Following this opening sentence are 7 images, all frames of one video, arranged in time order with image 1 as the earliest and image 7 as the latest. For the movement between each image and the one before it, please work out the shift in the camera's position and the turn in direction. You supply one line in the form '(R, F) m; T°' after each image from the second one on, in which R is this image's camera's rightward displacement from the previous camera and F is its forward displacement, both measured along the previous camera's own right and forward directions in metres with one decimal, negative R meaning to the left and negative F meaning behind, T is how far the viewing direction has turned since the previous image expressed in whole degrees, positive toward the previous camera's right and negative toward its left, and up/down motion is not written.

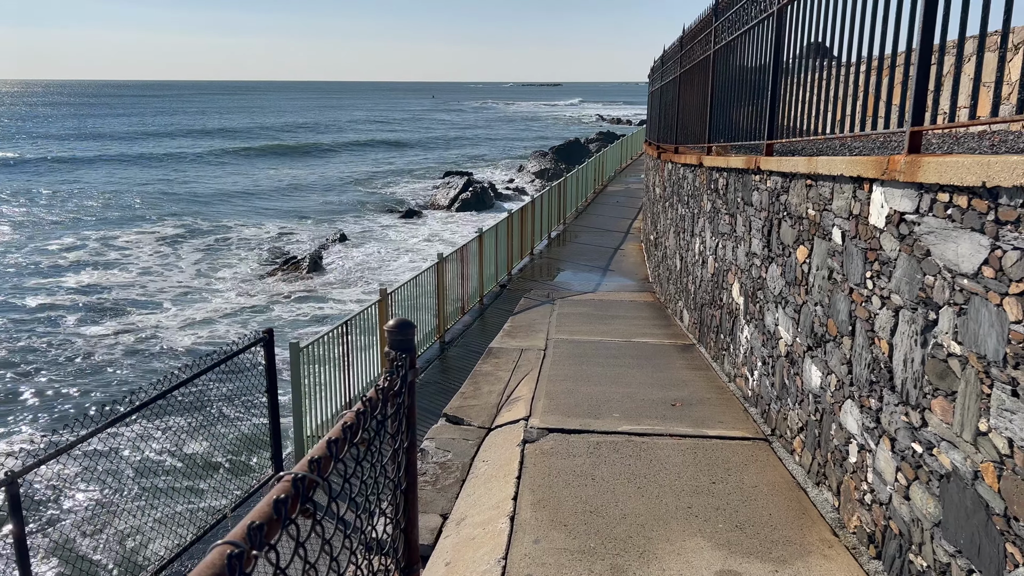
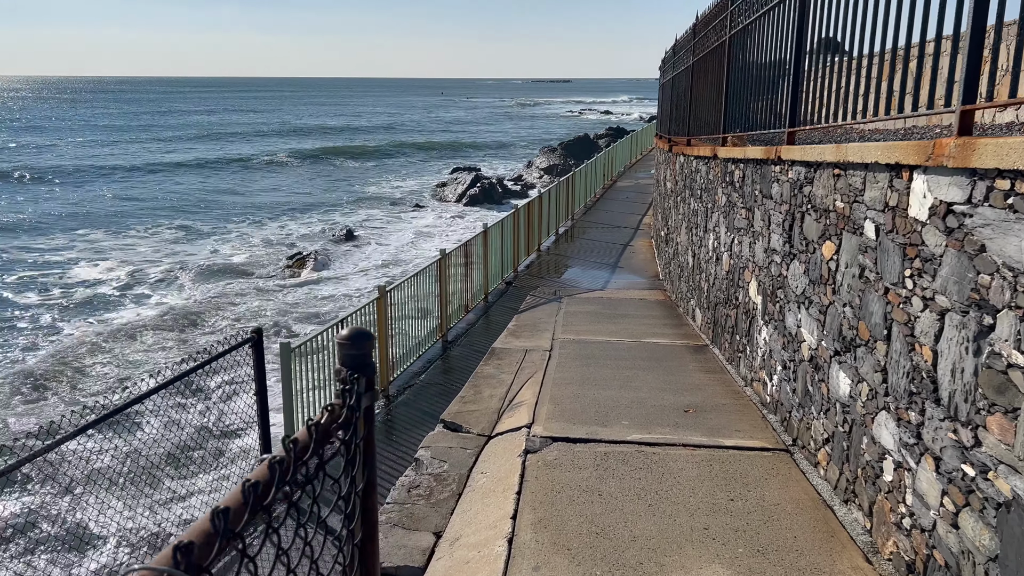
(0.0, +0.3) m; -1°
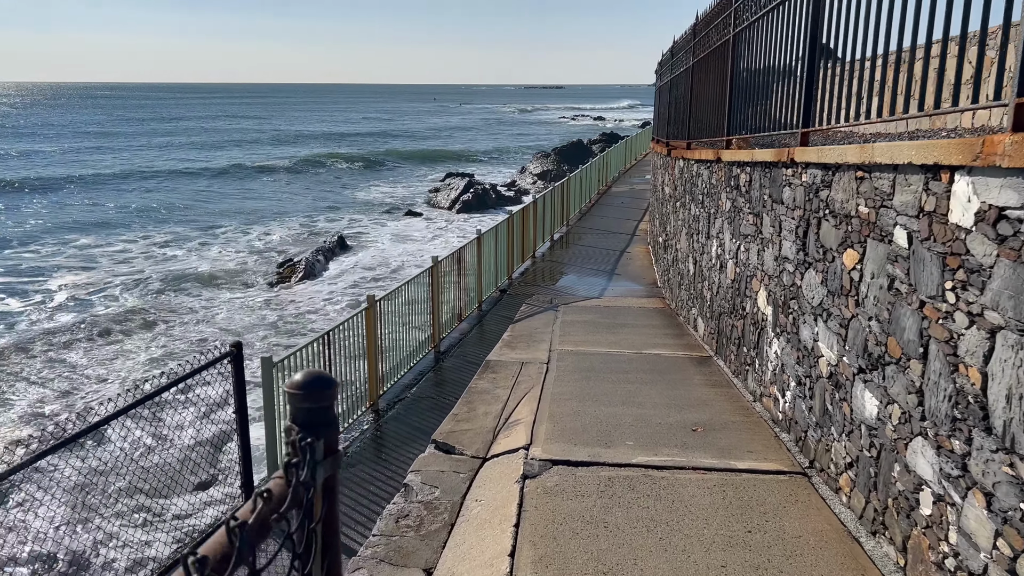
(0.0, +0.3) m; 0°
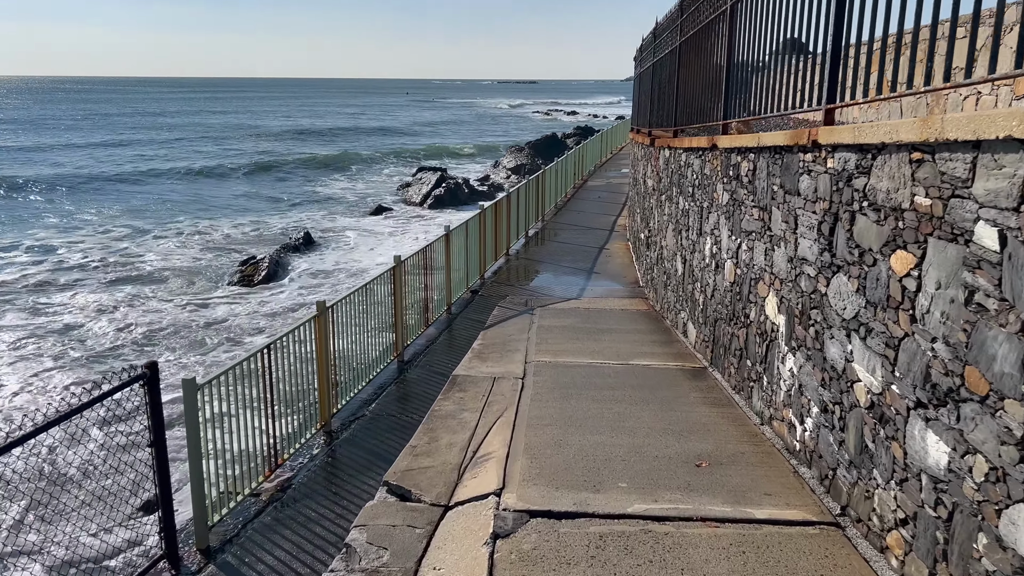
(0.0, +0.8) m; +2°
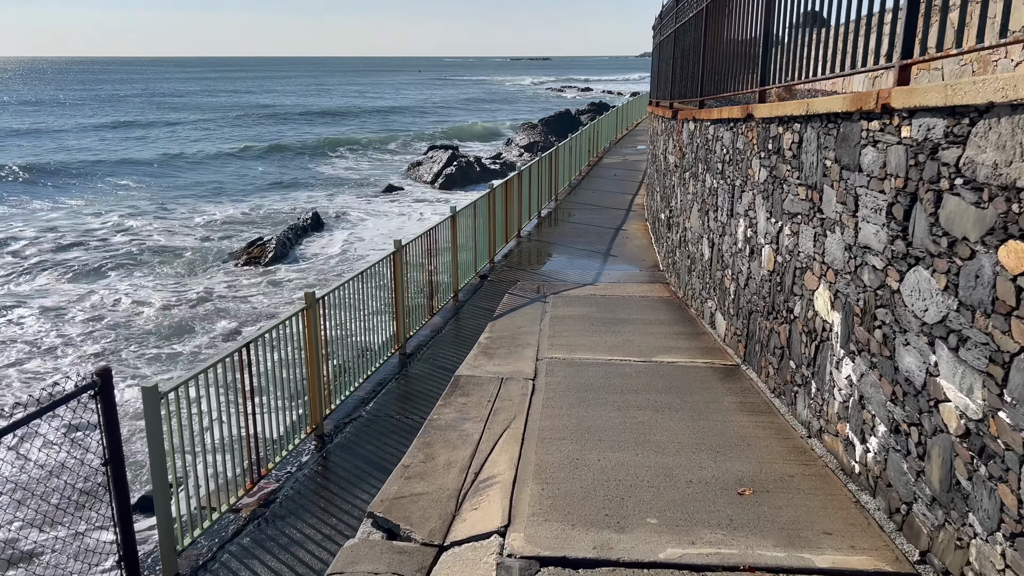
(0.0, +0.7) m; -1°
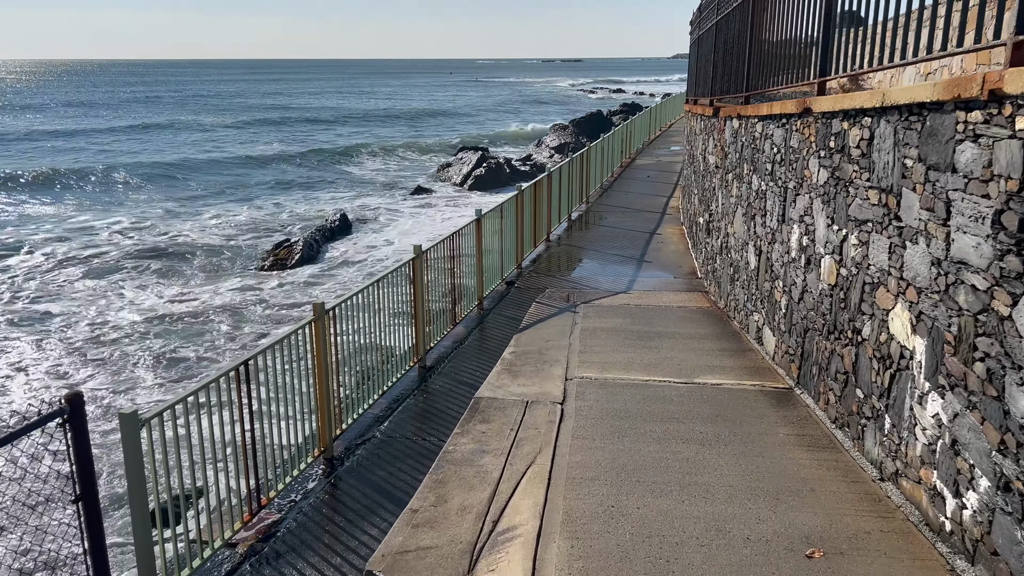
(0.0, +0.5) m; -2°
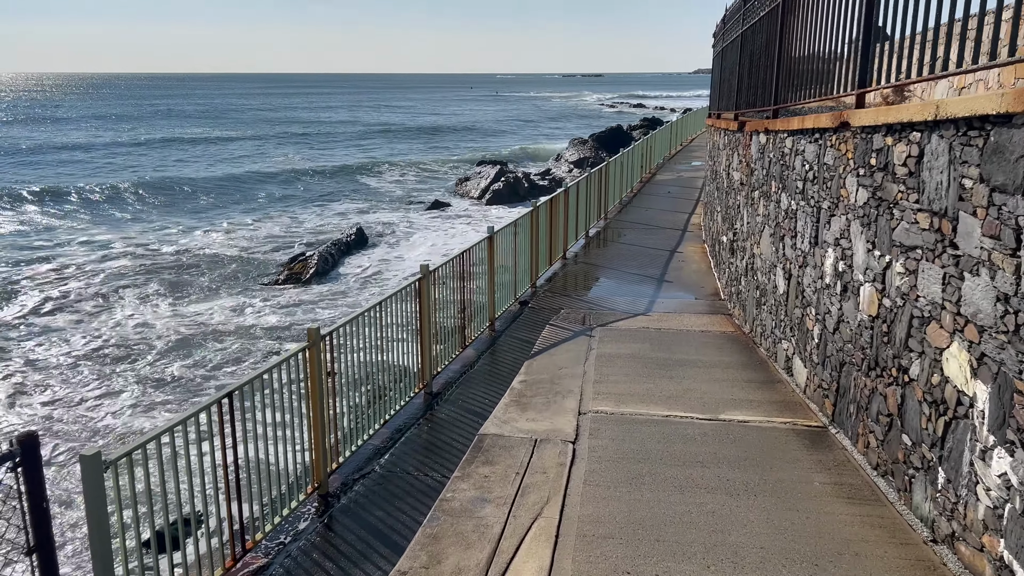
(+0.1, +0.4) m; -1°
